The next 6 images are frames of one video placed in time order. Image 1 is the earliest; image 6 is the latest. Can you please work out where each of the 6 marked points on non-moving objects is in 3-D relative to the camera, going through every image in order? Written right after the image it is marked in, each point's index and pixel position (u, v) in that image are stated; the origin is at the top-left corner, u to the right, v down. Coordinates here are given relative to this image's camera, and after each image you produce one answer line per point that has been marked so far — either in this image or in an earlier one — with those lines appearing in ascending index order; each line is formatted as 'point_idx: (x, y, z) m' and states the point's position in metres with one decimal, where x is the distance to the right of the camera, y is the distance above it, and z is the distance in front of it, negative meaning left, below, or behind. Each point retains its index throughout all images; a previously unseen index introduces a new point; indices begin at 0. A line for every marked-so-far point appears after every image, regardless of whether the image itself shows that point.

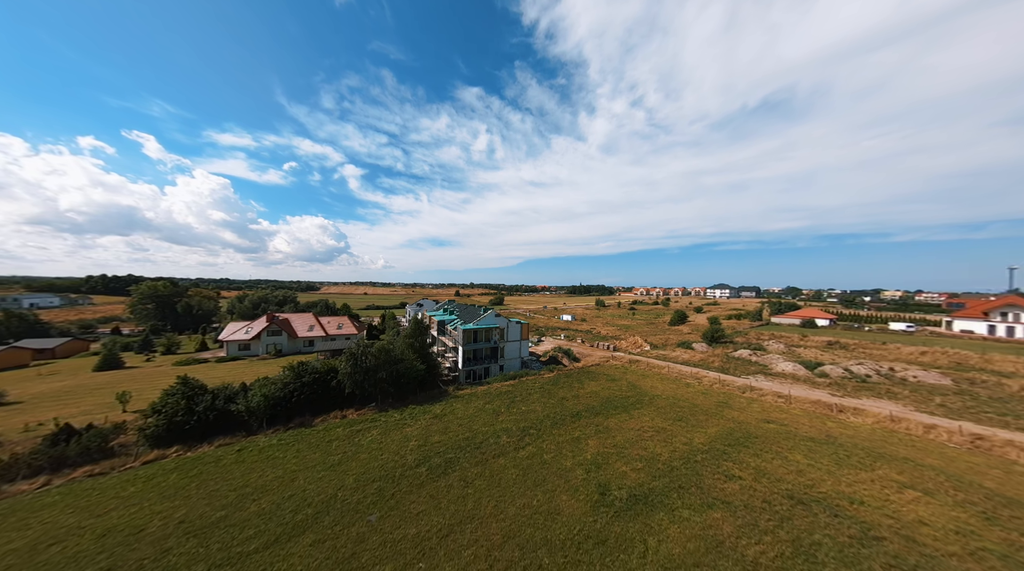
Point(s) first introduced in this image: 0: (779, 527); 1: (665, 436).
0: (+9.0, -8.2, +8.8) m
1: (+8.9, -8.8, +15.1) m
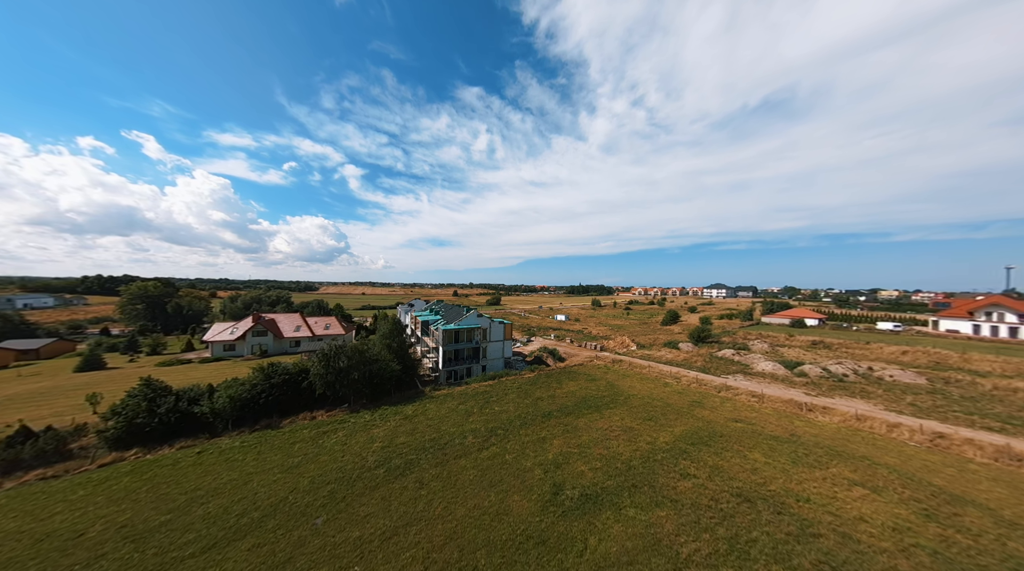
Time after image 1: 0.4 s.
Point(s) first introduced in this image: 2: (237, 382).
0: (+7.1, -8.2, +8.9) m
1: (+7.0, -8.9, +15.2) m
2: (-16.8, -5.9, +15.7) m
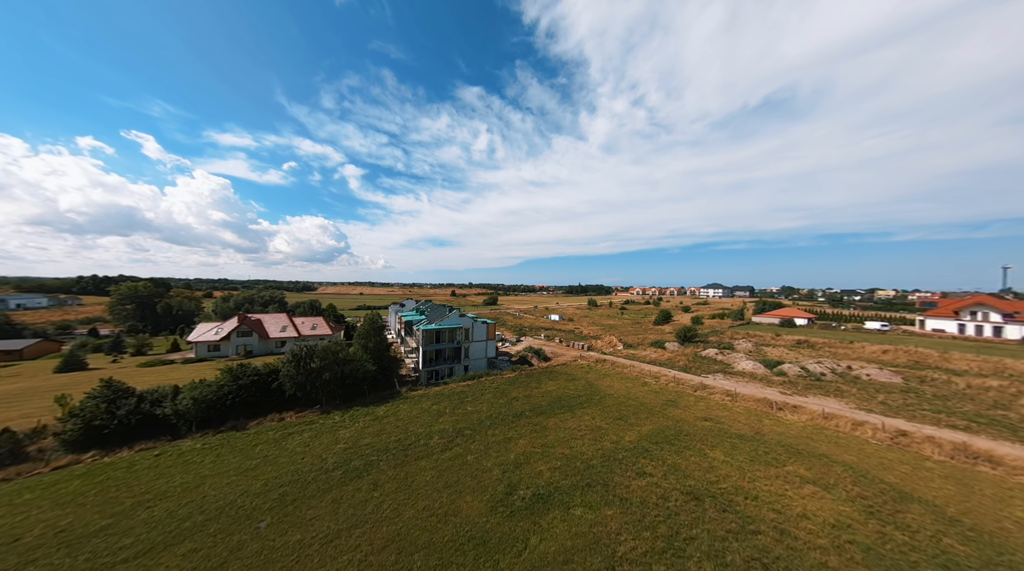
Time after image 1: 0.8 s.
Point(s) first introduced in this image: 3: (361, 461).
0: (+5.2, -8.2, +8.9) m
1: (+5.0, -8.9, +15.3) m
2: (-18.8, -6.0, +15.6) m
3: (-7.1, -8.4, +12.1) m
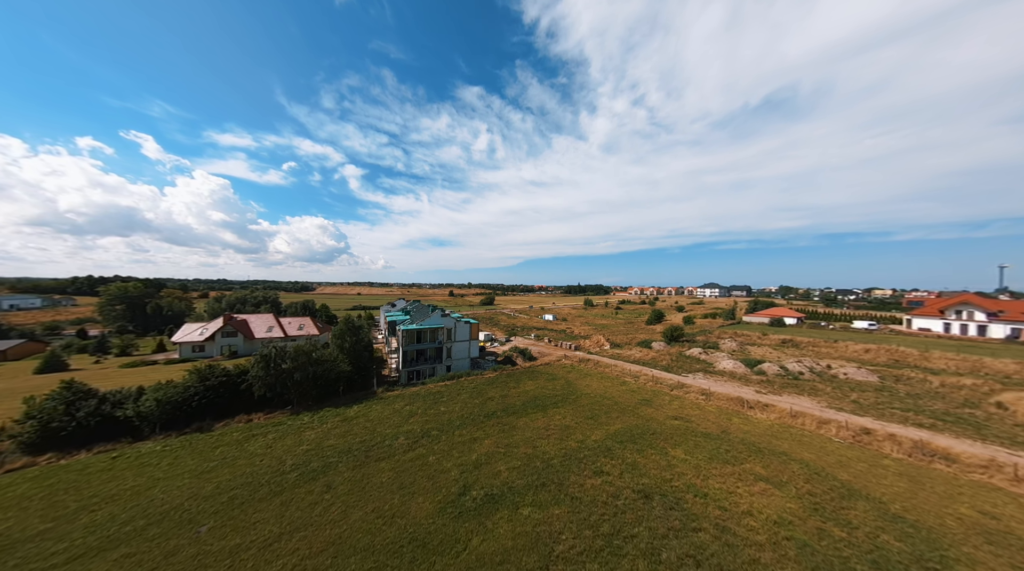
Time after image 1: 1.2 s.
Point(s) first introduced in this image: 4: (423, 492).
0: (+3.3, -8.3, +9.0) m
1: (+3.0, -8.9, +15.3) m
2: (-20.7, -6.0, +15.5) m
3: (-9.1, -8.4, +12.1) m
4: (-3.6, -8.4, +10.4) m
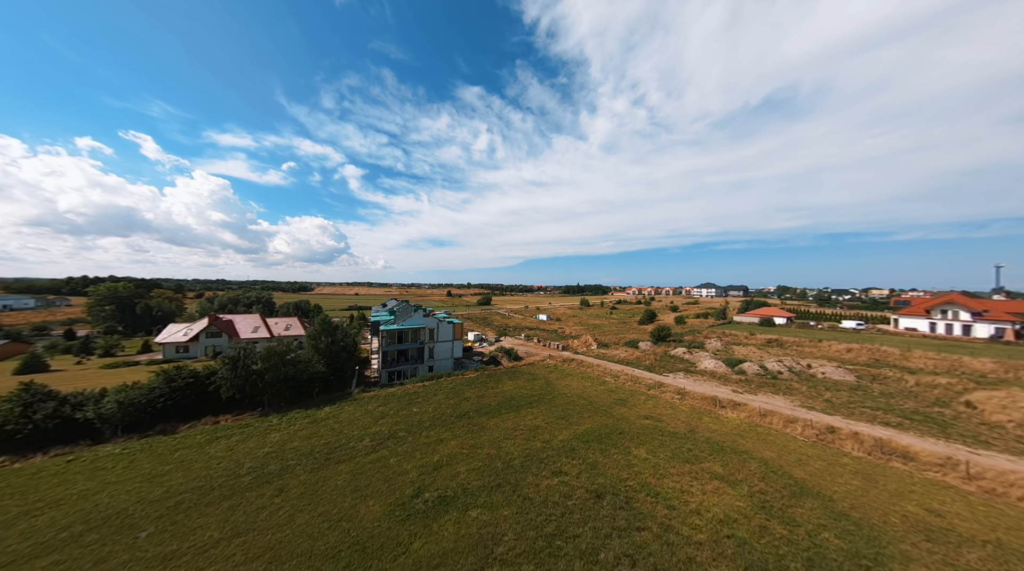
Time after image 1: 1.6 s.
0: (+1.5, -8.3, +9.1) m
1: (+1.1, -8.9, +15.4) m
2: (-22.7, -6.0, +15.4) m
3: (-11.0, -8.4, +12.0) m
4: (-5.5, -8.4, +10.4) m
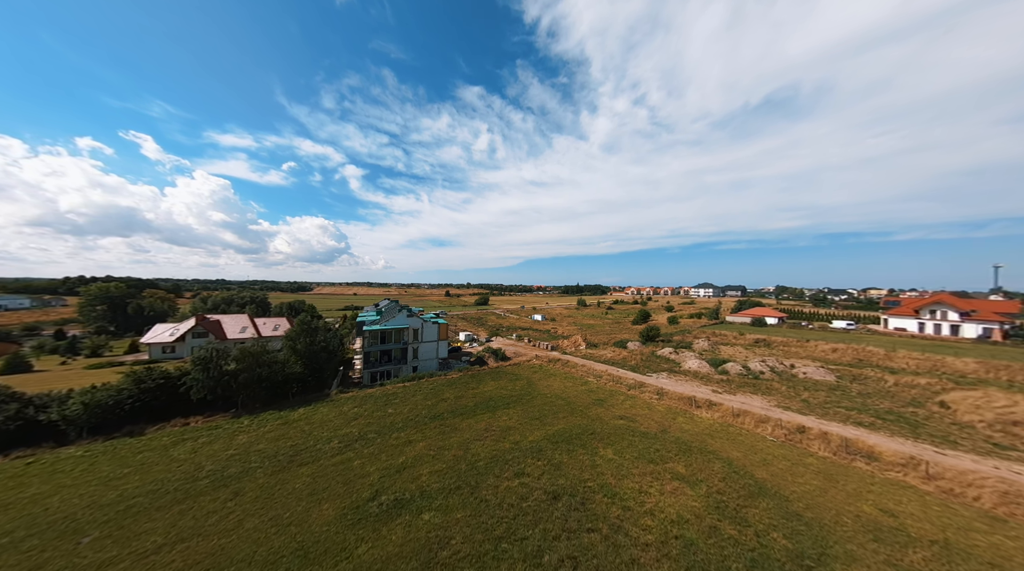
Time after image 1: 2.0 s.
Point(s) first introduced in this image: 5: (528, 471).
0: (-0.3, -8.4, +9.1) m
1: (-0.6, -9.0, +15.4) m
2: (-24.4, -6.0, +15.3) m
3: (-12.7, -8.5, +12.0) m
4: (-7.2, -8.5, +10.4) m
5: (+0.8, -8.6, +12.0) m
